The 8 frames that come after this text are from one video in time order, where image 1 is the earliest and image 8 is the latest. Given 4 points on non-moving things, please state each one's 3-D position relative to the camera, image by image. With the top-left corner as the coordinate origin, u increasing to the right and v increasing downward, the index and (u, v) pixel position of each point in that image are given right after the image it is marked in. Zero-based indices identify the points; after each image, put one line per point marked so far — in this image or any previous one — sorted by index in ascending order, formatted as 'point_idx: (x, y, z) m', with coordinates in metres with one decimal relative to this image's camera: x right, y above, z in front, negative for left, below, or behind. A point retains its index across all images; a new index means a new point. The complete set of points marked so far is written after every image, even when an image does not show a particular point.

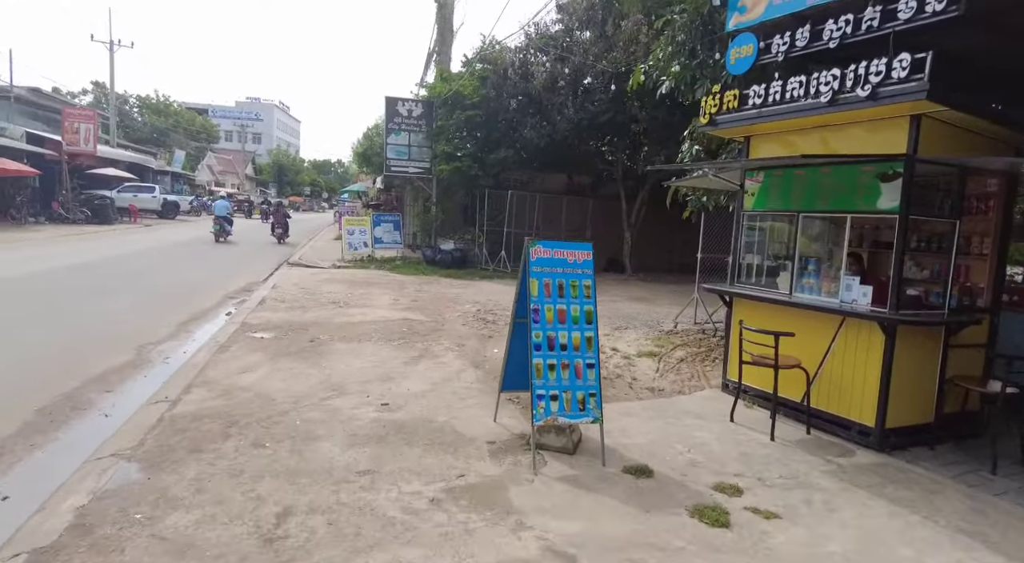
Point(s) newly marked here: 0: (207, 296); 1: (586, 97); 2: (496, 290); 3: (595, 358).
0: (-5.7, -0.2, +10.7) m
1: (+2.0, +4.9, +15.1) m
2: (-0.4, -0.2, +12.6) m
3: (+0.6, -0.6, +4.2) m
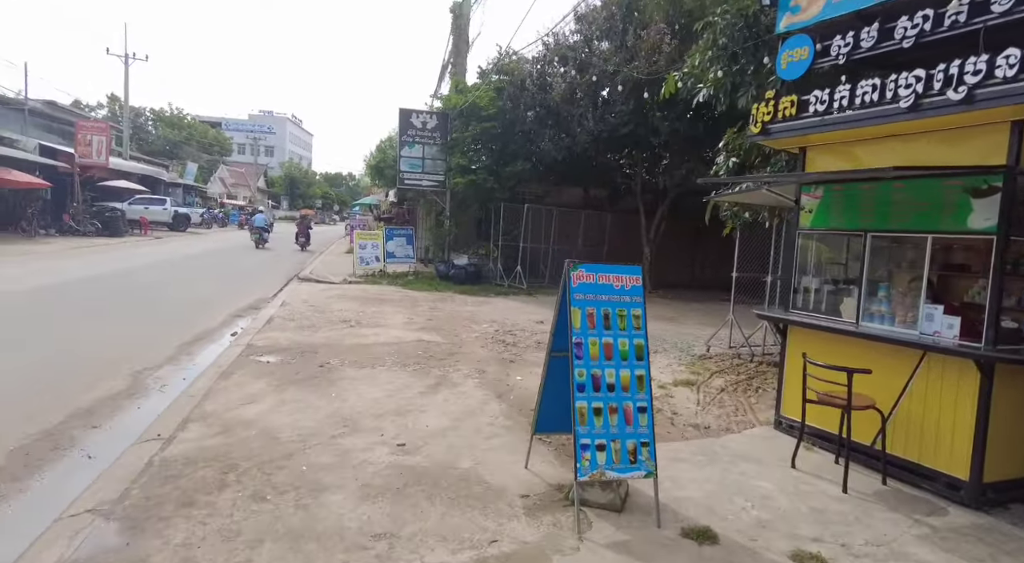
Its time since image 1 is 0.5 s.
0: (-5.3, -0.5, +10.3) m
1: (+2.4, +4.4, +14.6) m
2: (0.0, -0.6, +12.1) m
3: (+0.8, -0.8, +3.6) m
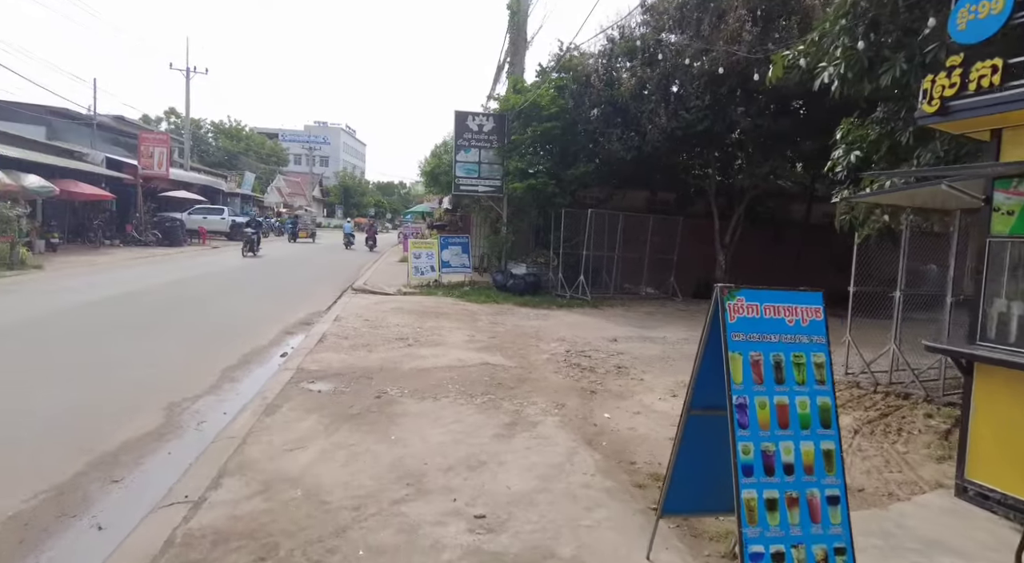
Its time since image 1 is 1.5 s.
0: (-4.2, -0.8, +9.7) m
1: (+3.9, +4.2, +13.4) m
2: (+1.3, -0.8, +11.0) m
3: (+1.4, -0.9, +2.5) m
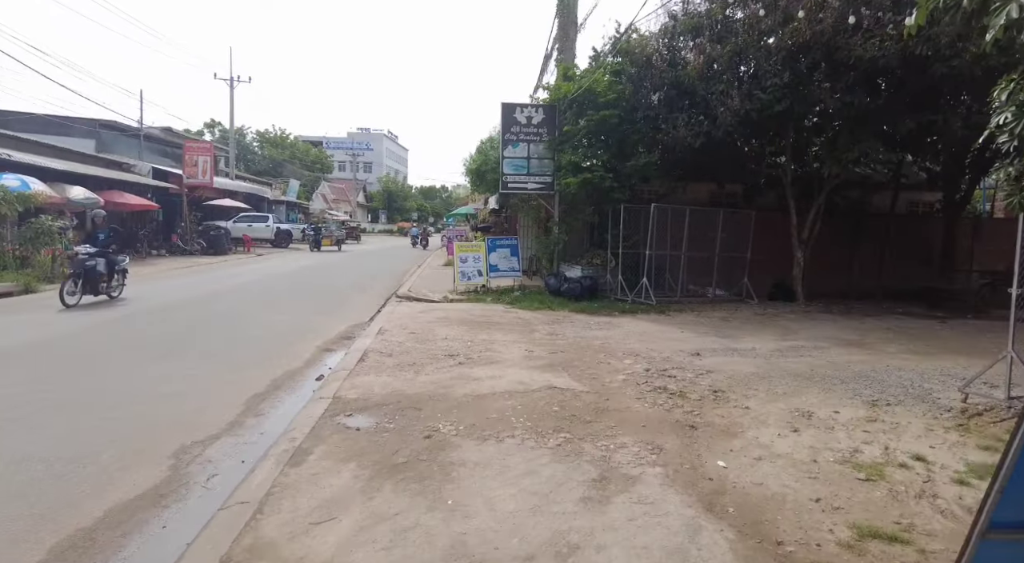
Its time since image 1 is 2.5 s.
0: (-3.2, -0.9, +8.8) m
1: (+5.0, +4.1, +11.9) m
2: (+2.4, -0.9, +9.7) m
3: (+1.9, -1.0, +1.2) m
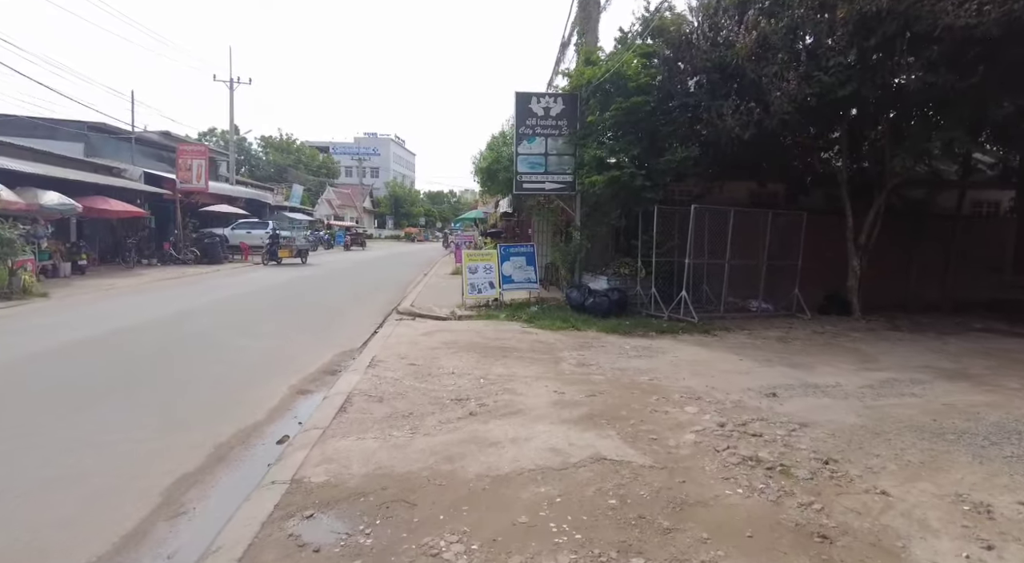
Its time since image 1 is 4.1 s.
0: (-2.9, -1.2, +7.1) m
1: (+5.3, +3.9, +10.2) m
2: (+2.7, -1.1, +7.9) m
3: (+2.0, -1.1, -0.6) m
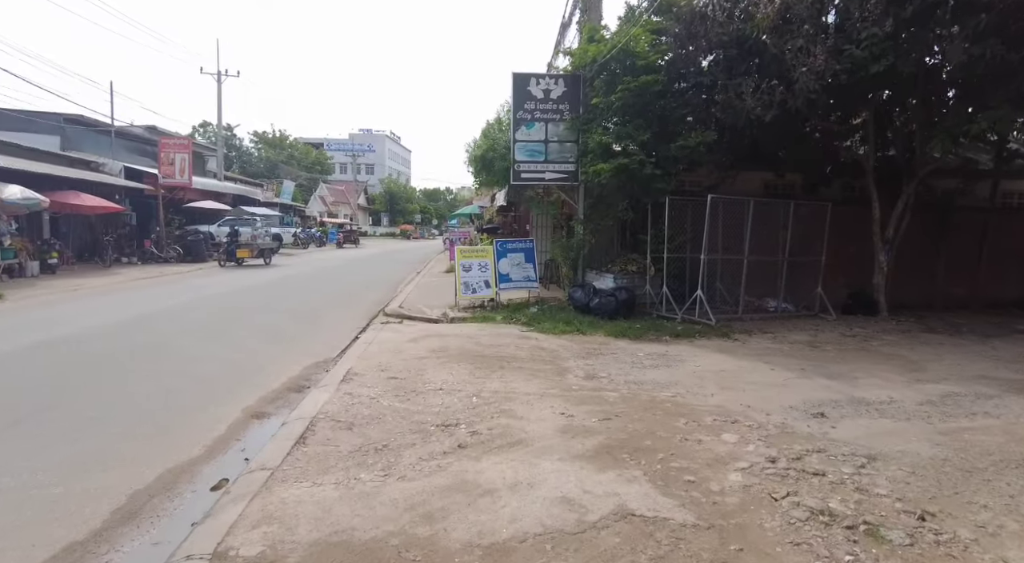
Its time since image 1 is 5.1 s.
0: (-2.9, -1.2, +6.0) m
1: (+5.3, +3.9, +9.1) m
2: (+2.6, -1.1, +6.9) m
3: (+2.1, -1.2, -1.6) m
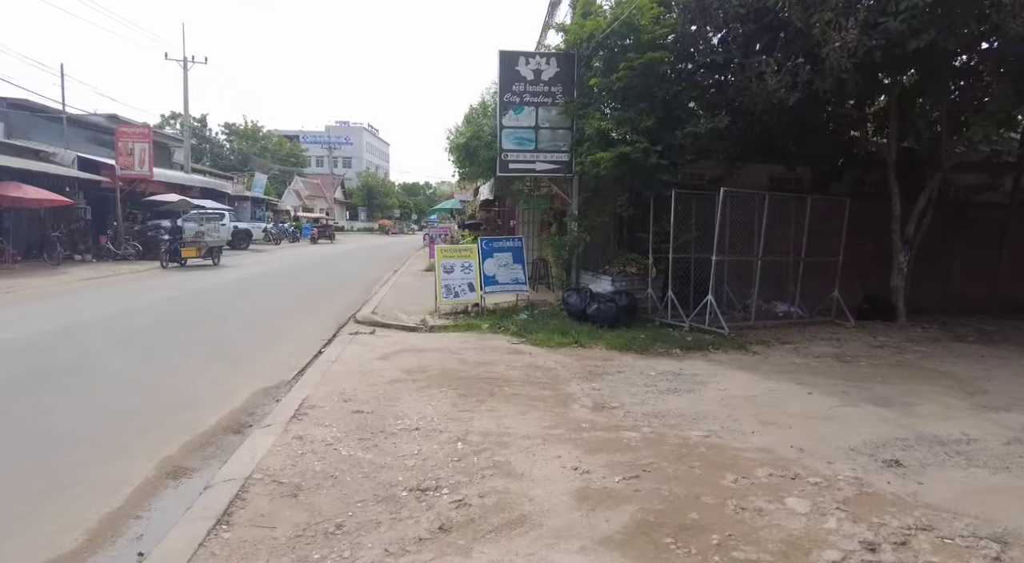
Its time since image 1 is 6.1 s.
0: (-3.0, -1.3, +4.7) m
1: (+5.1, +3.9, +8.0) m
2: (+2.6, -1.2, +5.8) m
3: (+2.3, -1.3, -2.7) m
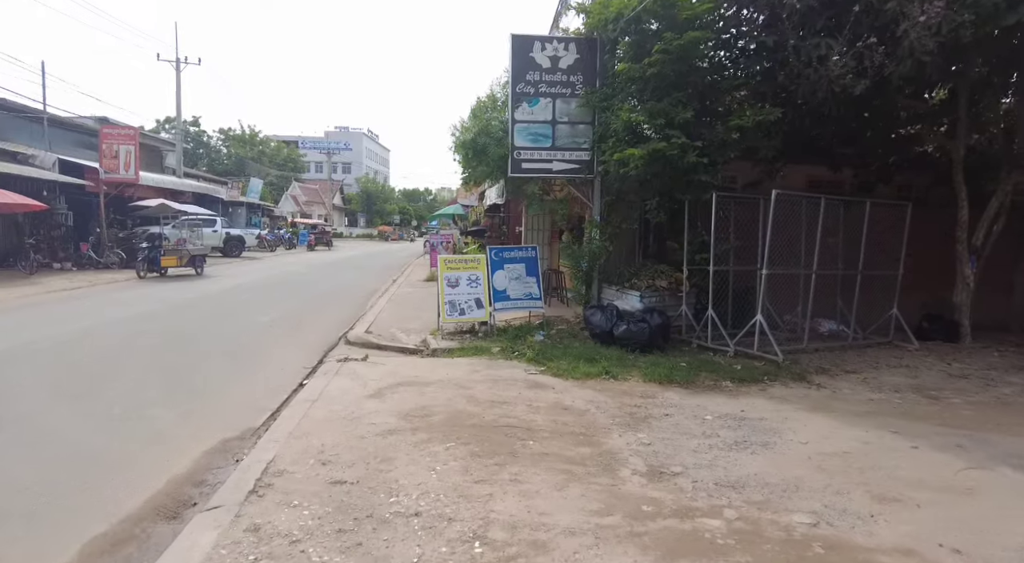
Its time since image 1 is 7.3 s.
0: (-2.8, -1.5, +3.4) m
1: (+5.4, +3.6, +6.8) m
2: (+2.8, -1.4, +4.5) m
3: (+2.5, -1.4, -4.1) m
